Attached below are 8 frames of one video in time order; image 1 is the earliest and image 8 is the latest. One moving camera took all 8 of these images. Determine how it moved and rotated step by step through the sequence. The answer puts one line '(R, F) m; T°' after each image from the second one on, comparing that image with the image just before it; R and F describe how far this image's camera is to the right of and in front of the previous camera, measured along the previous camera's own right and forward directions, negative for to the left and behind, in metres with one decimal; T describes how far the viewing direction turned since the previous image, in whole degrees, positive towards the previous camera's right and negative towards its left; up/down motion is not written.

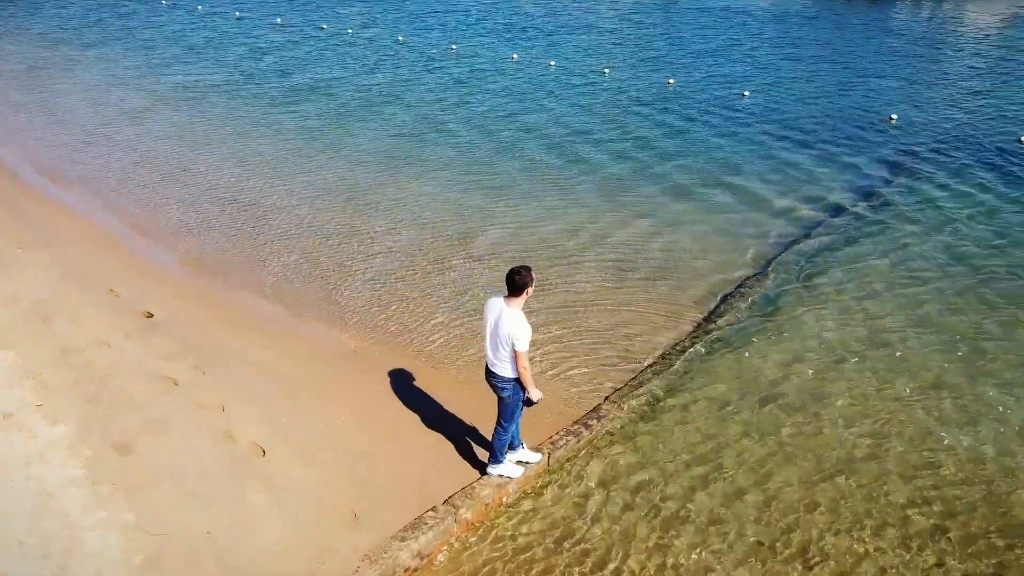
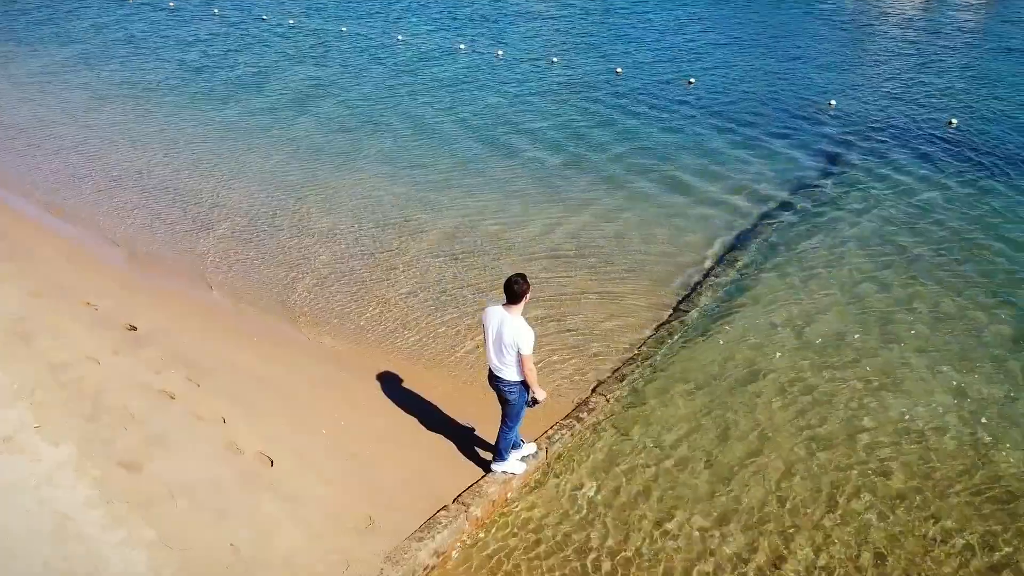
(+1.4, +1.9) m; -15°
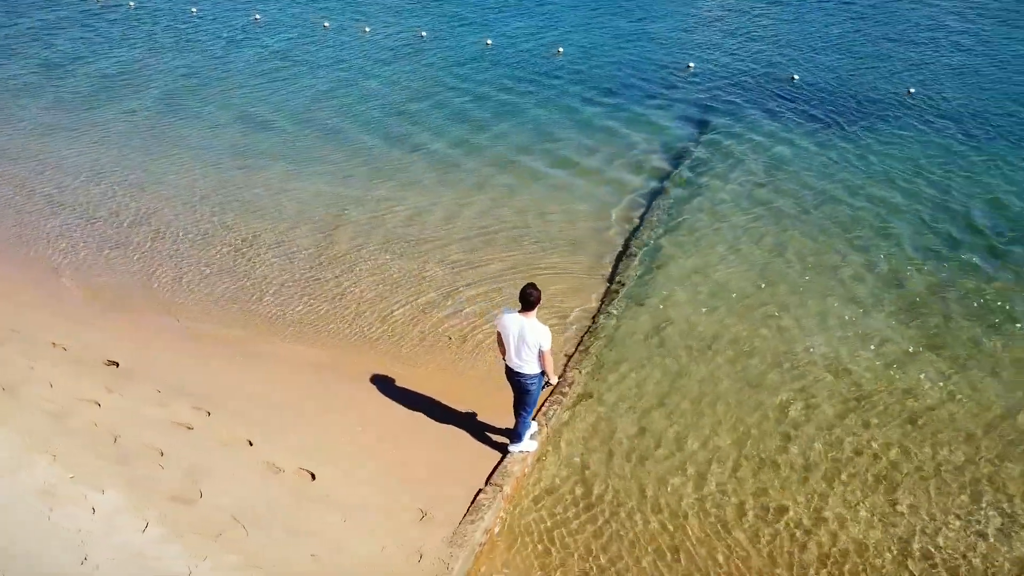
(-1.3, -0.6) m; +12°
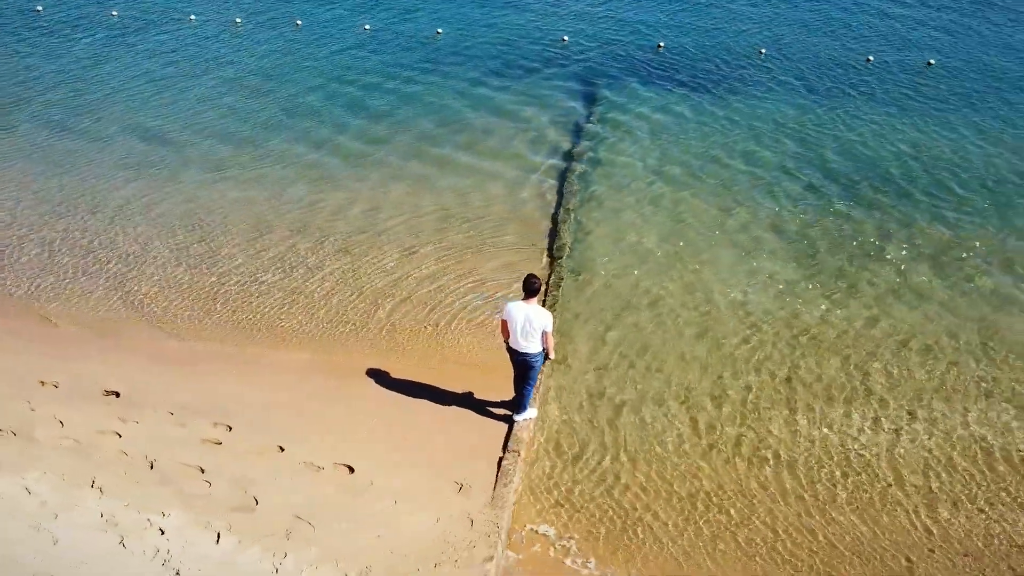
(-1.4, -0.7) m; +12°
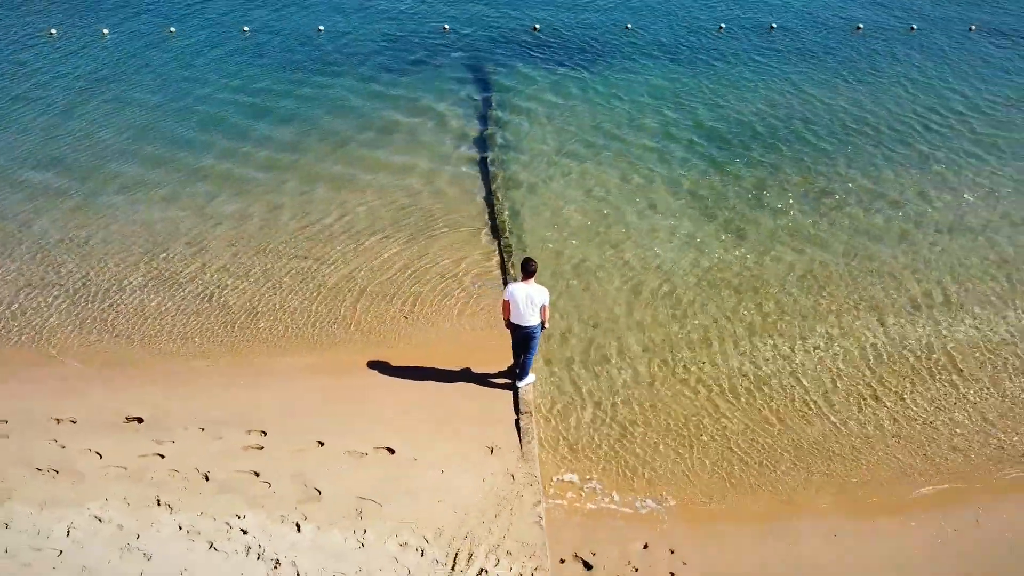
(-1.5, -0.8) m; +12°
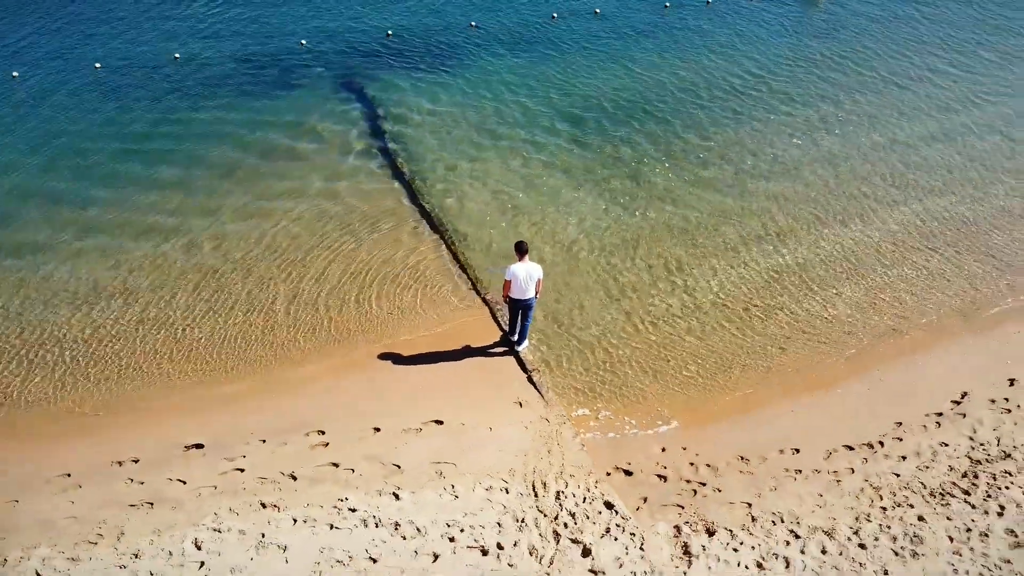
(-2.2, -1.1) m; +14°
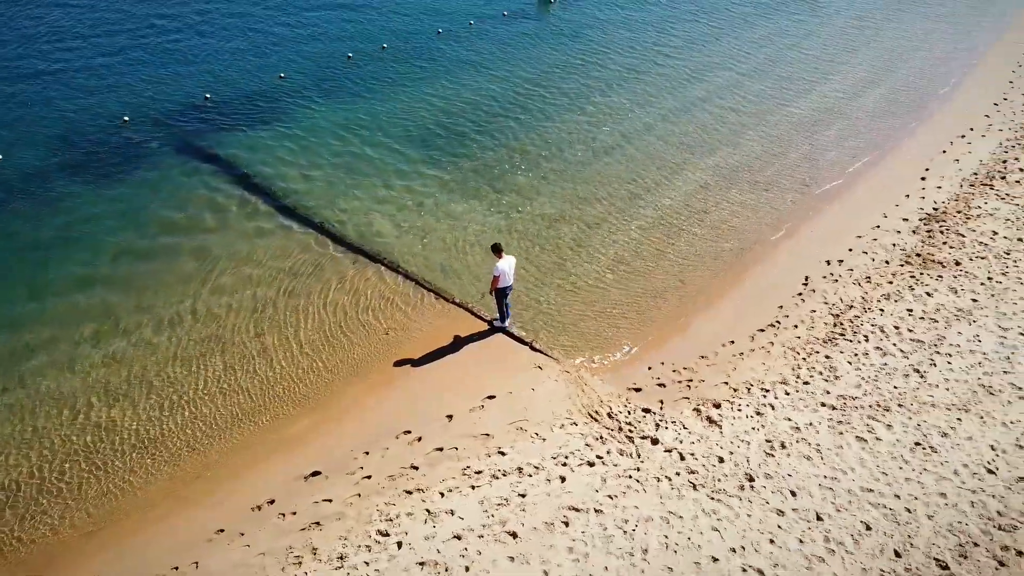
(-3.7, -1.6) m; +20°
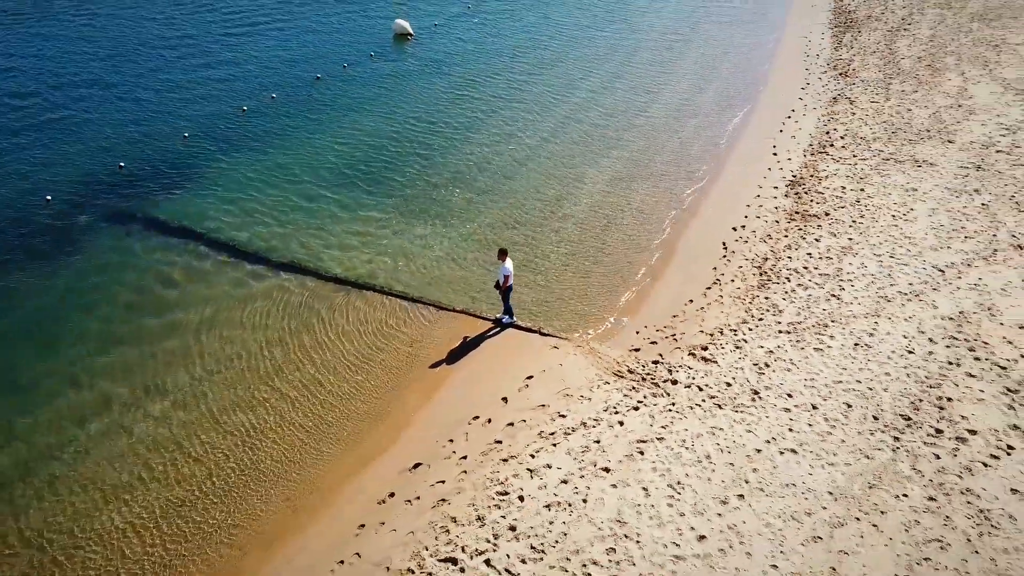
(-3.1, -1.7) m; +13°
